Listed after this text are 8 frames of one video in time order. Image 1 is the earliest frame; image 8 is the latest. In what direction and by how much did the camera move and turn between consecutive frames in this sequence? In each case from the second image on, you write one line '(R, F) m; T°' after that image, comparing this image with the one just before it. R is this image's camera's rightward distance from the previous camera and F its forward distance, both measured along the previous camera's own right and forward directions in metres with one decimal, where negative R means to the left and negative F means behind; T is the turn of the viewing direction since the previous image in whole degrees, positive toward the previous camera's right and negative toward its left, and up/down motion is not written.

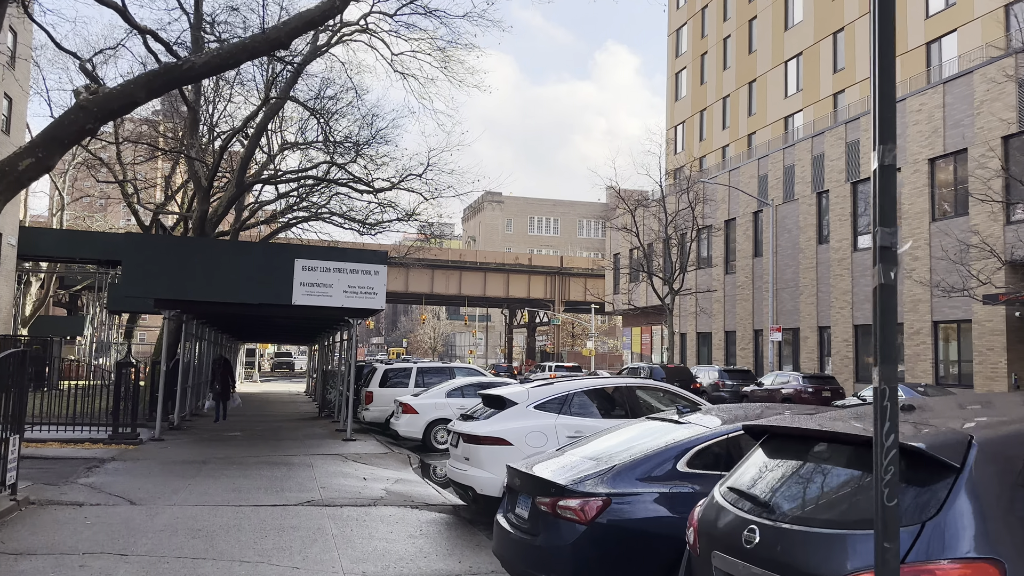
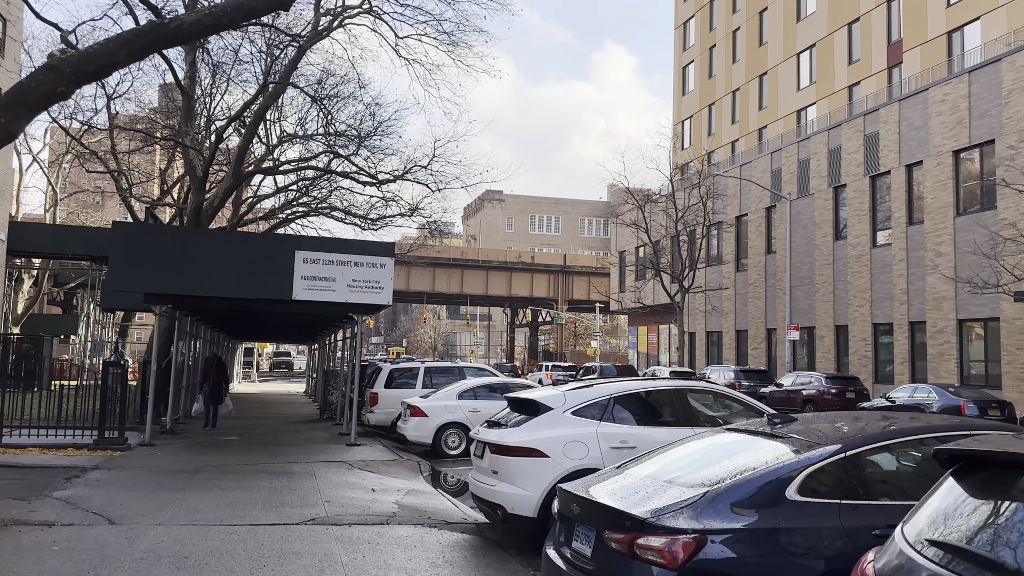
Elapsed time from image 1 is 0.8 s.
(-0.3, +1.1) m; 0°
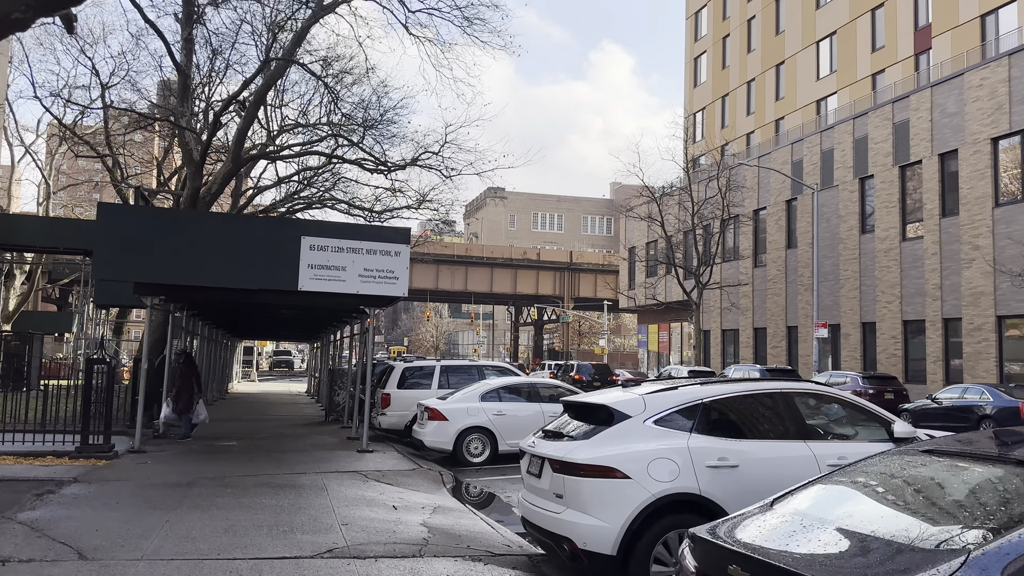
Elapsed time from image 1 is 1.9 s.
(-0.4, +1.4) m; 0°
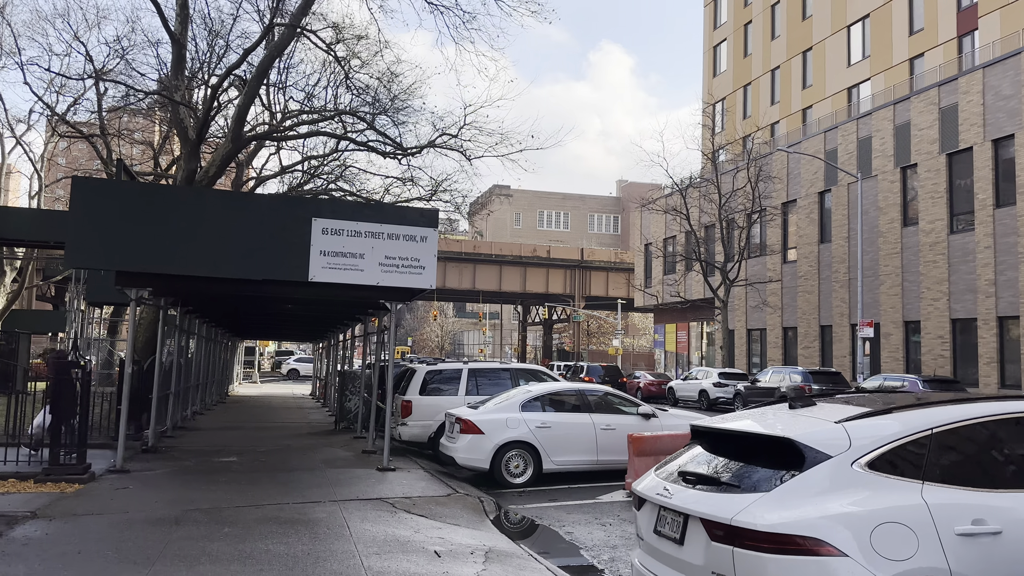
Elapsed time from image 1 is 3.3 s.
(-0.6, +2.0) m; 0°
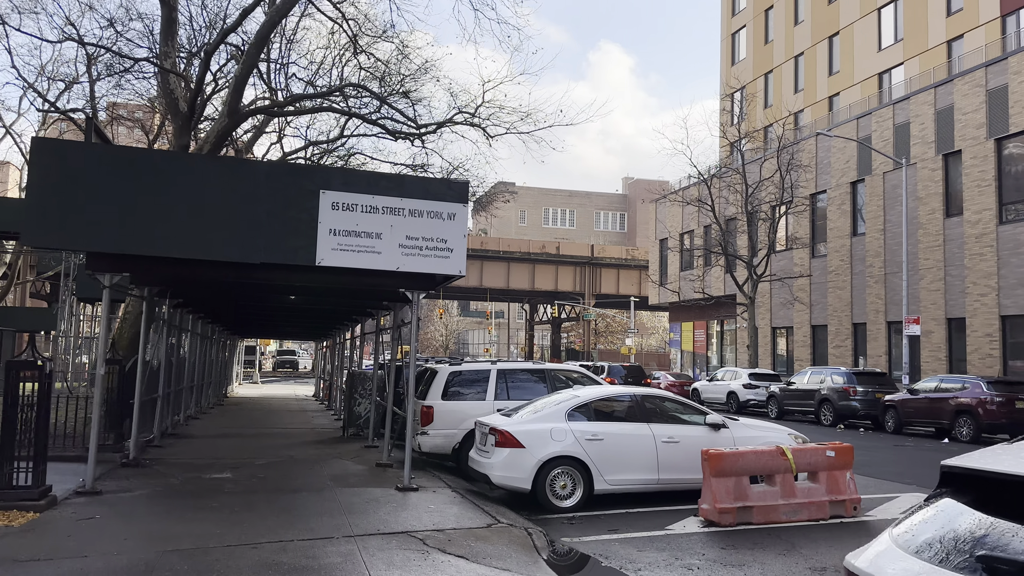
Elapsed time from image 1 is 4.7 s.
(-0.5, +1.8) m; 0°
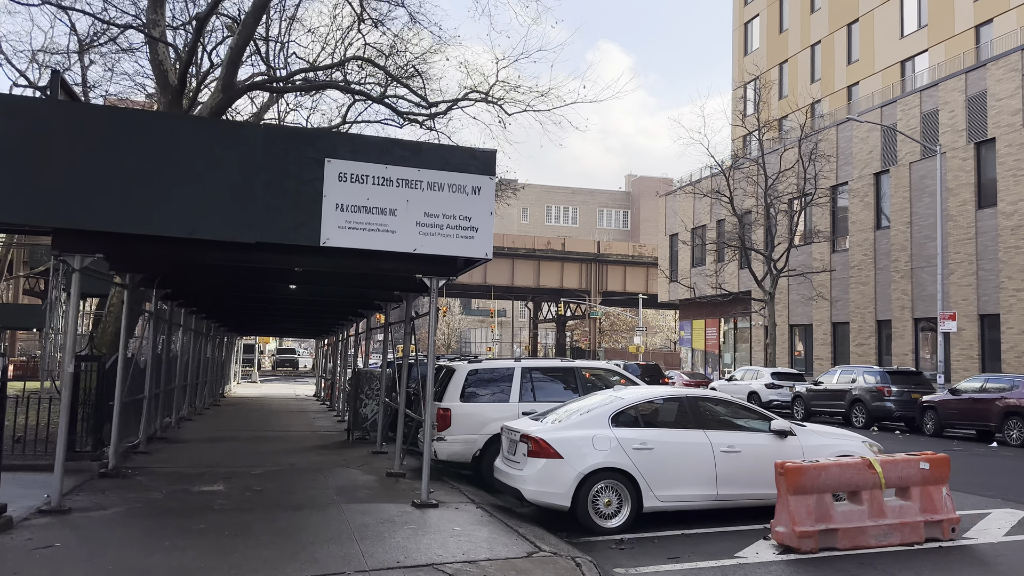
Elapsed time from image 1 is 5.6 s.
(-0.3, +1.3) m; 0°
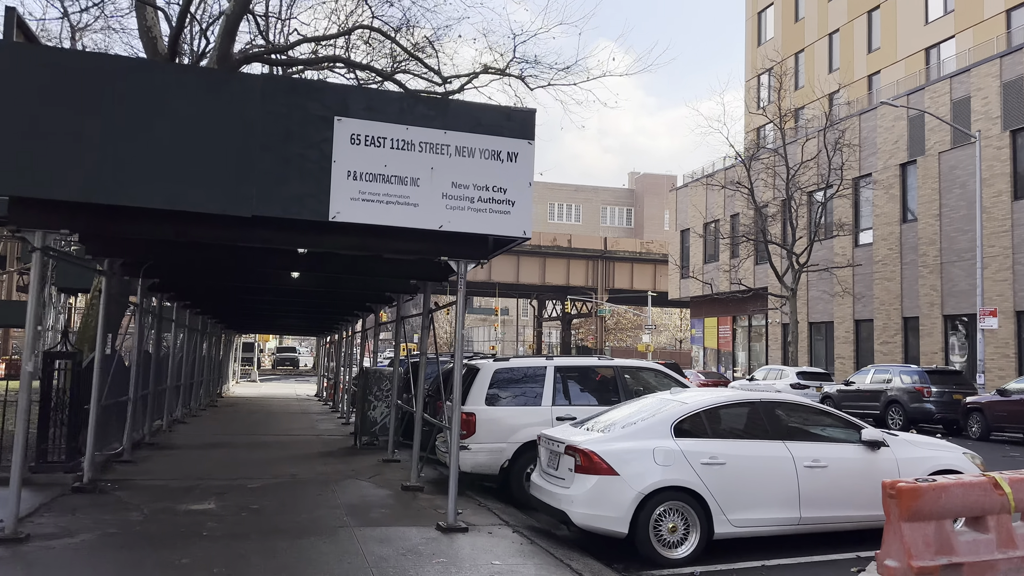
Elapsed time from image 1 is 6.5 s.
(-0.4, +1.3) m; 0°
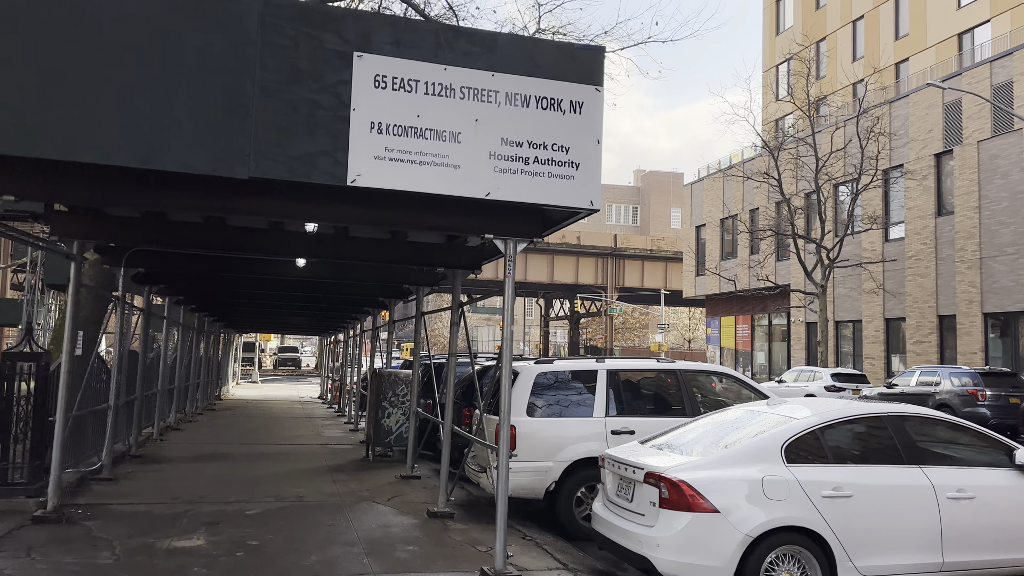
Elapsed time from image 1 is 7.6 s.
(-0.4, +1.5) m; 0°
